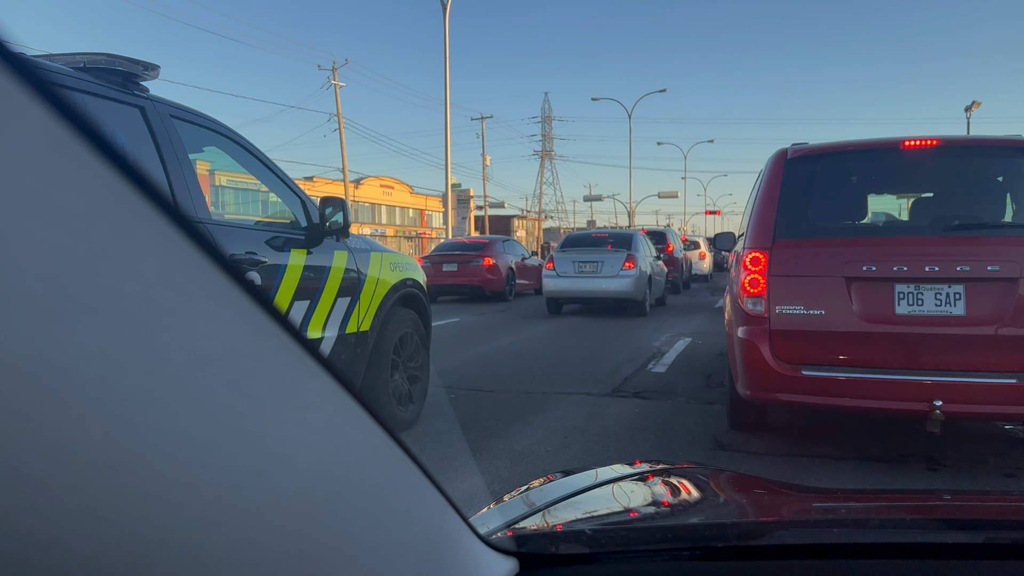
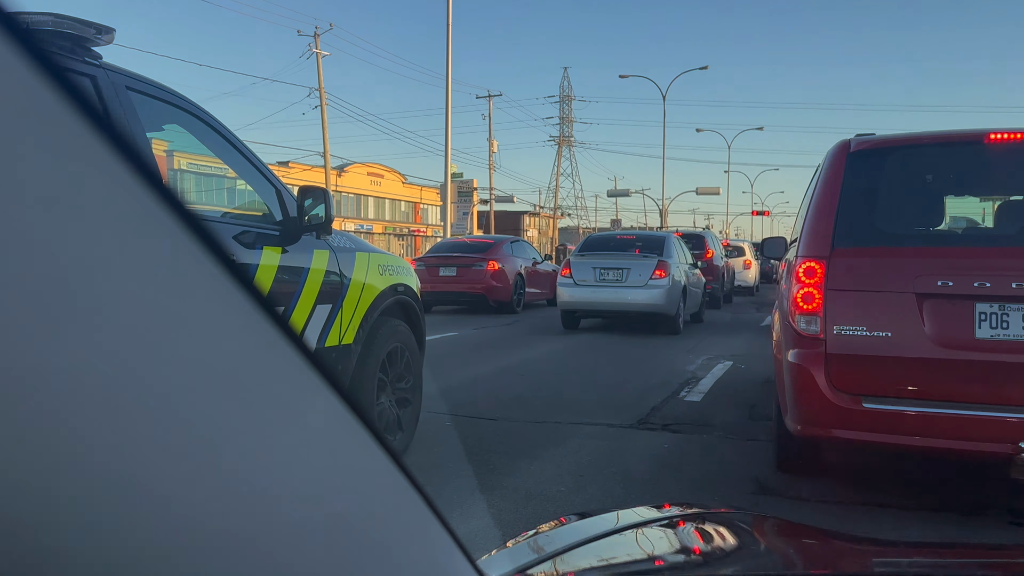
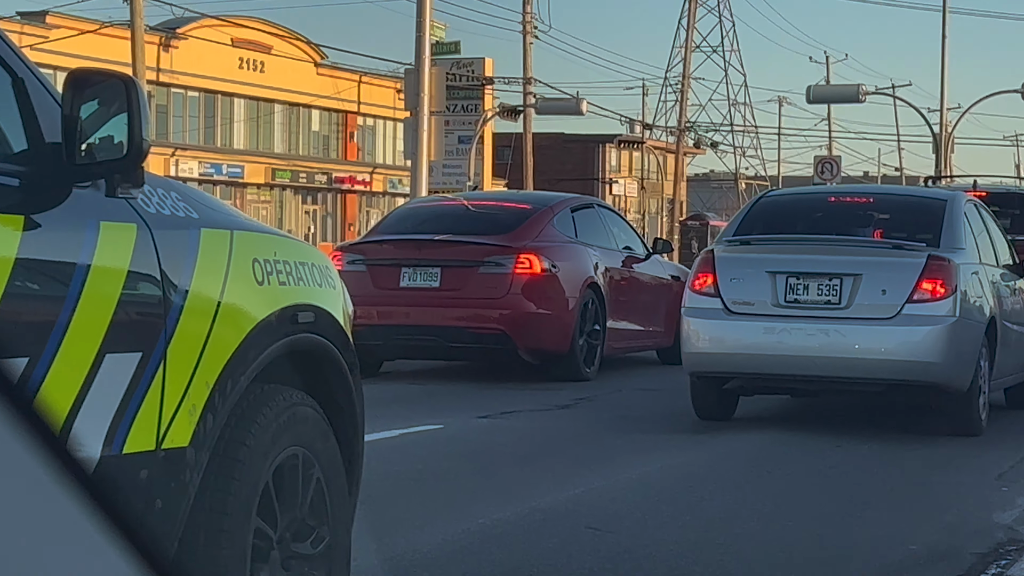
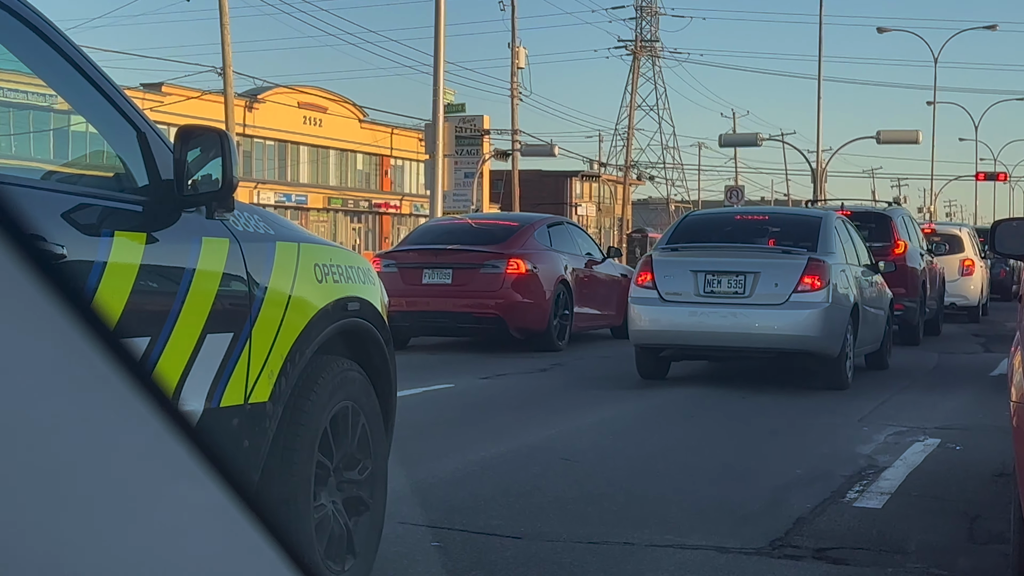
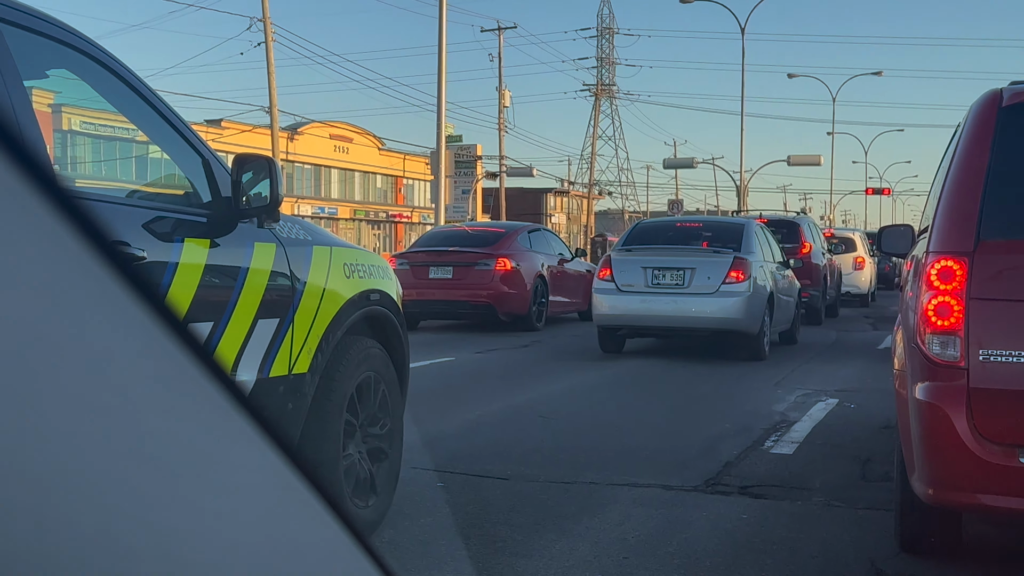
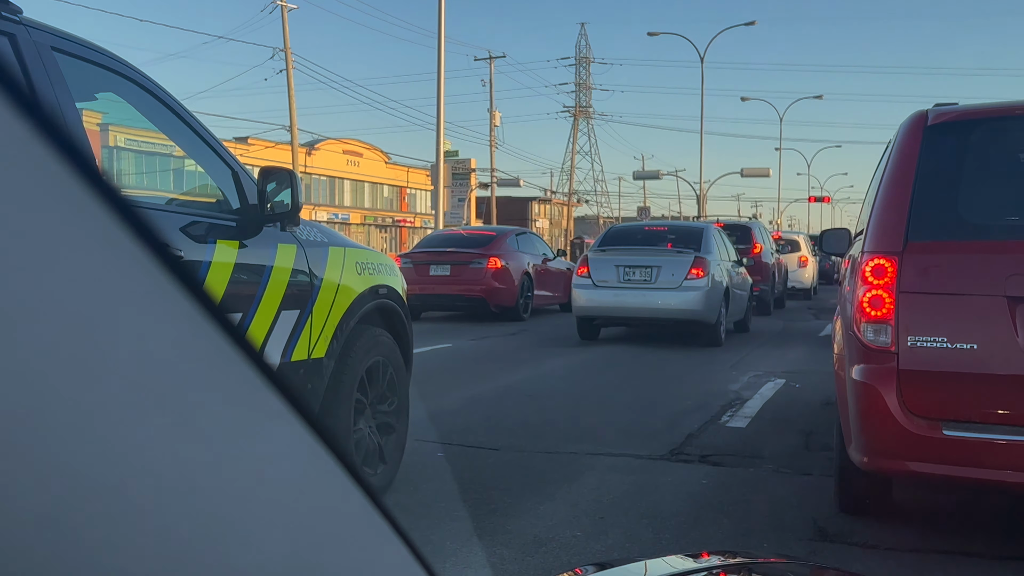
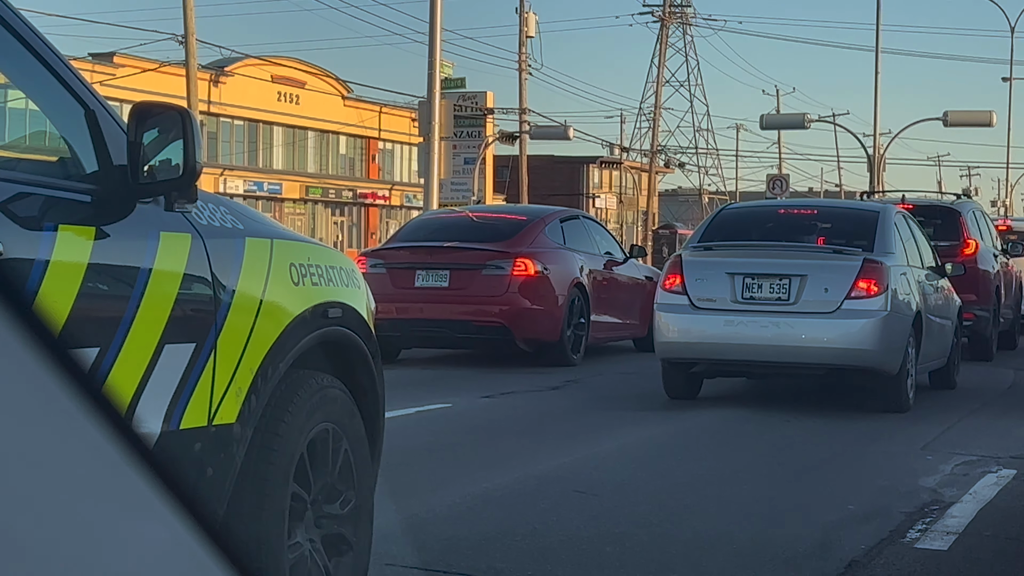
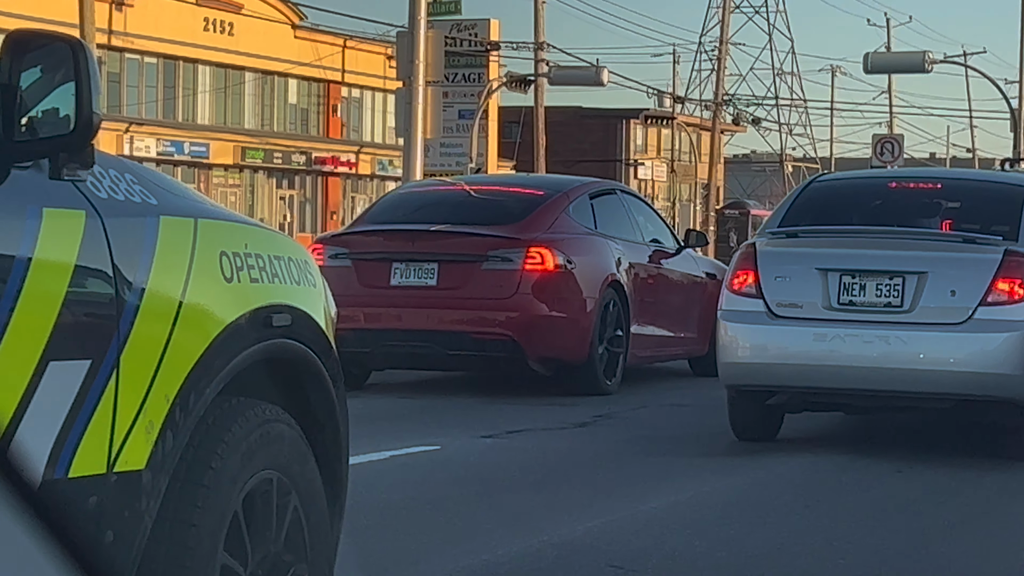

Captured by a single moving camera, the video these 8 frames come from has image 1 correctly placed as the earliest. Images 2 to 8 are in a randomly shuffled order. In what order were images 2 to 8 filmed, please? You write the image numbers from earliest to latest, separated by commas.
2, 6, 5, 4, 7, 3, 8
